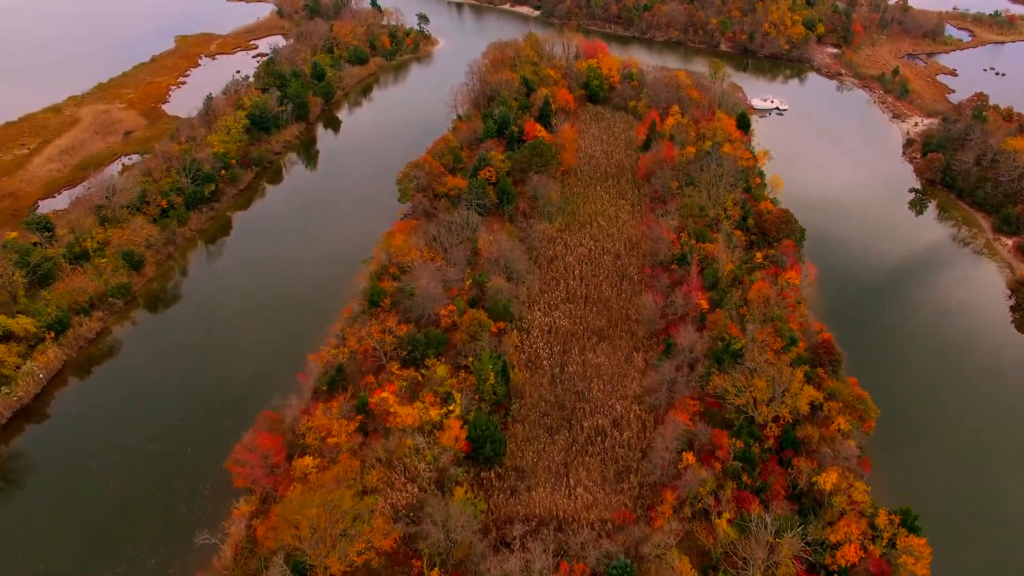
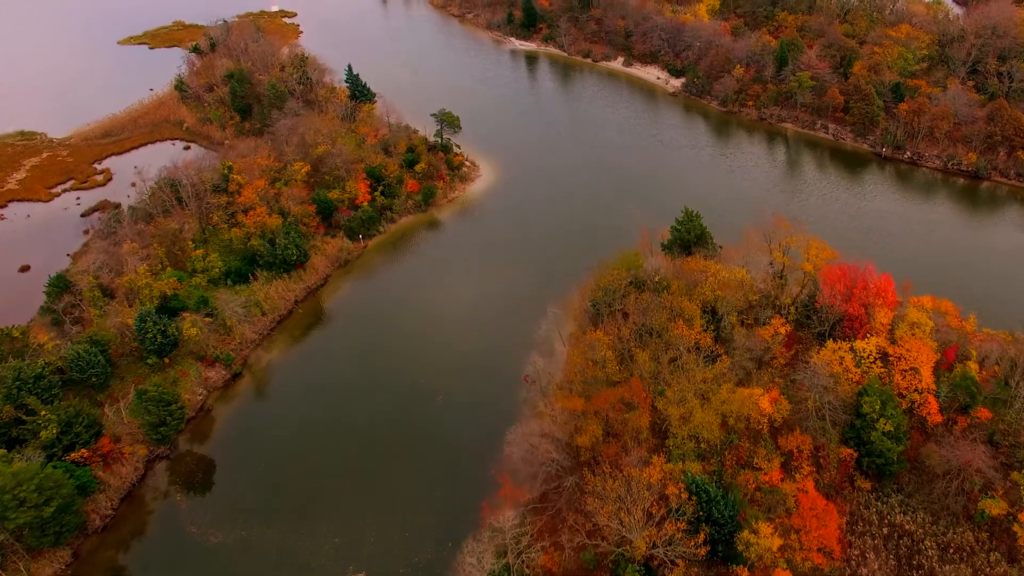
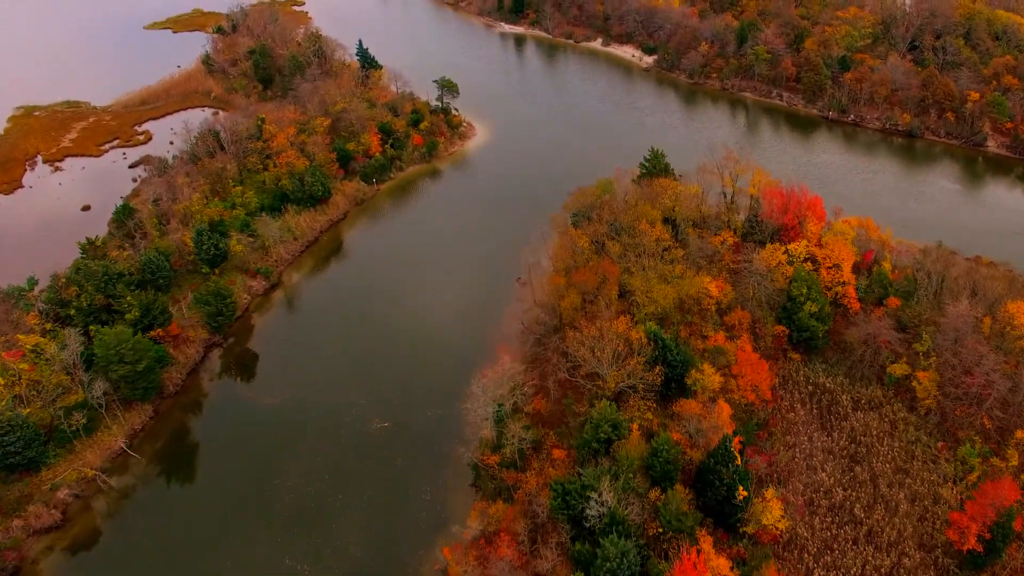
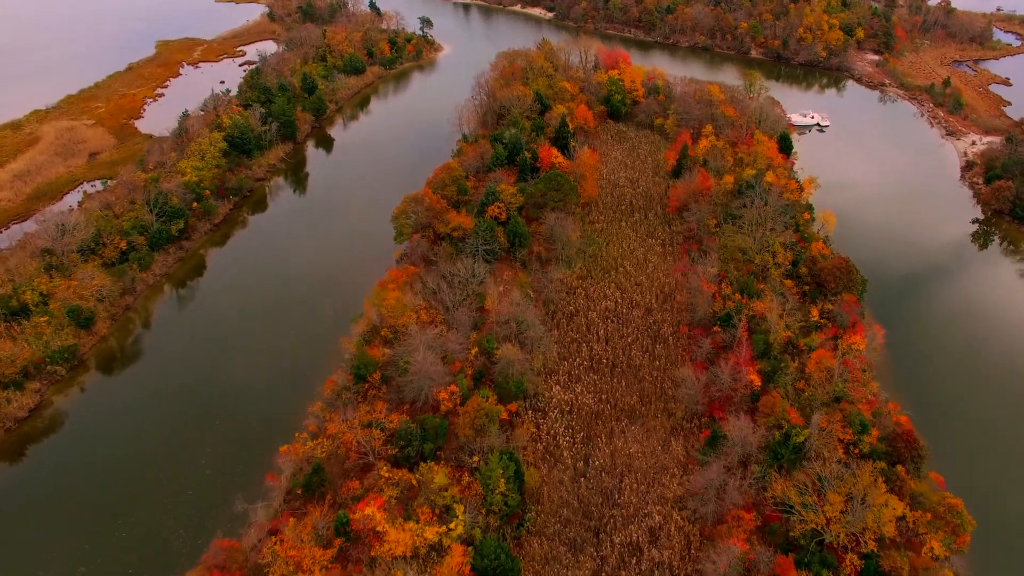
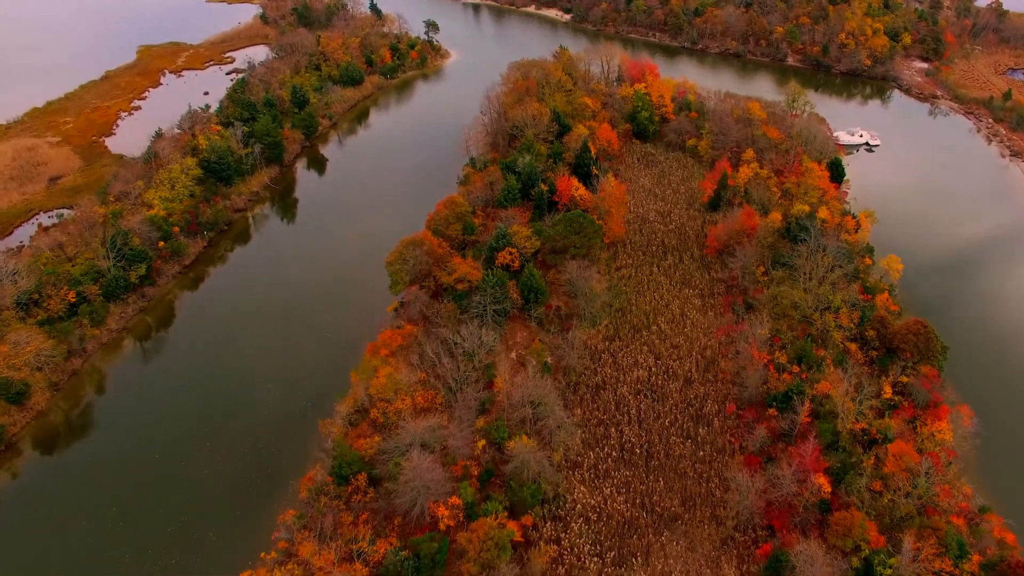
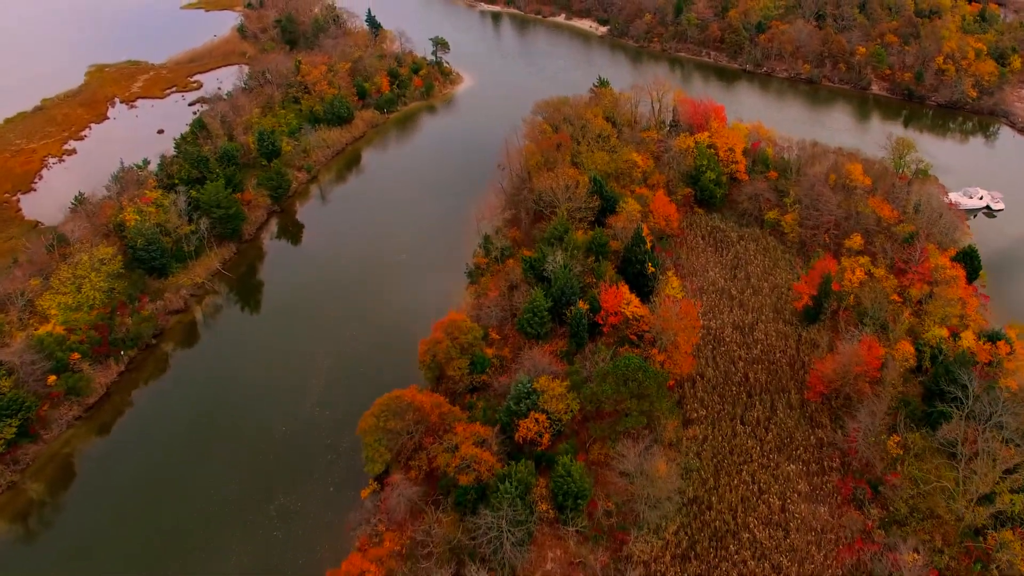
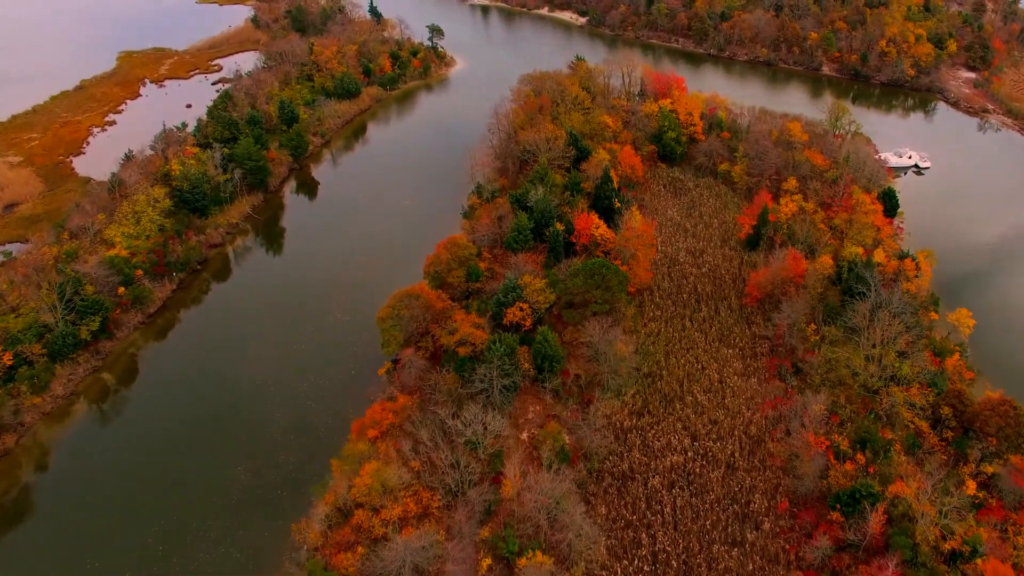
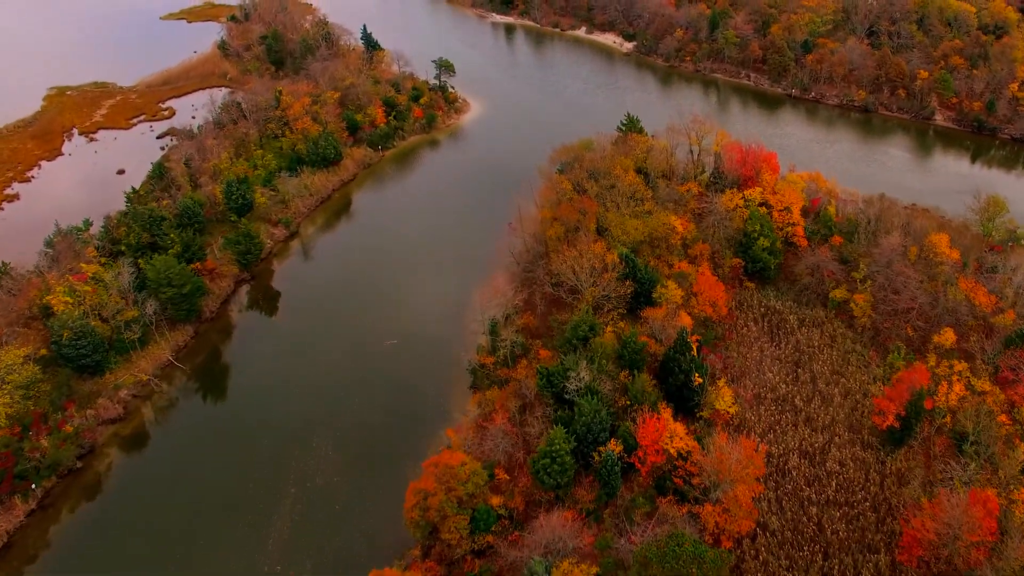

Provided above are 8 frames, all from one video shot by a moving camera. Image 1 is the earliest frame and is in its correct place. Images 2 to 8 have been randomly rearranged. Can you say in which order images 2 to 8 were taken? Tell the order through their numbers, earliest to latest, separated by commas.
4, 5, 7, 6, 8, 3, 2
